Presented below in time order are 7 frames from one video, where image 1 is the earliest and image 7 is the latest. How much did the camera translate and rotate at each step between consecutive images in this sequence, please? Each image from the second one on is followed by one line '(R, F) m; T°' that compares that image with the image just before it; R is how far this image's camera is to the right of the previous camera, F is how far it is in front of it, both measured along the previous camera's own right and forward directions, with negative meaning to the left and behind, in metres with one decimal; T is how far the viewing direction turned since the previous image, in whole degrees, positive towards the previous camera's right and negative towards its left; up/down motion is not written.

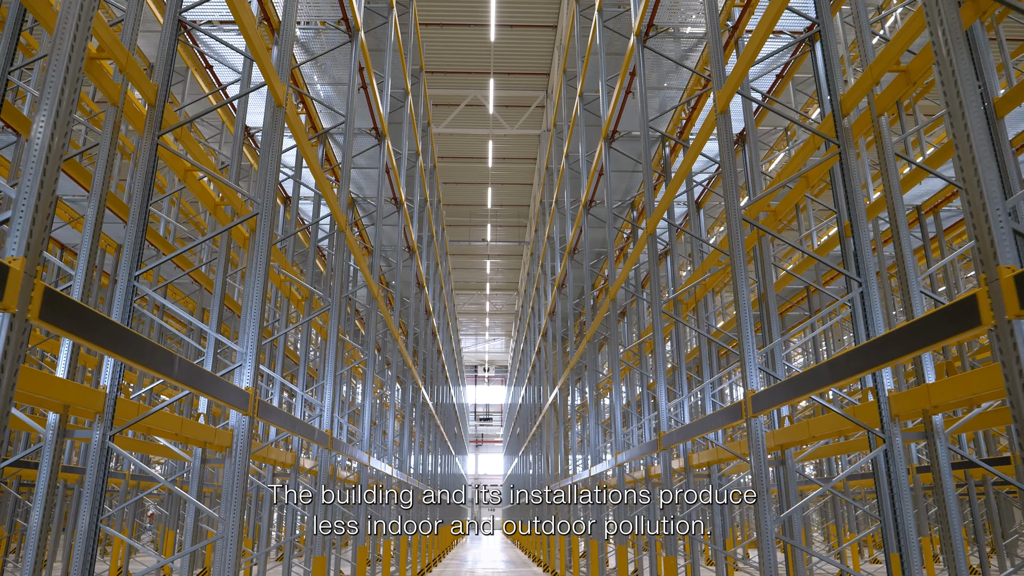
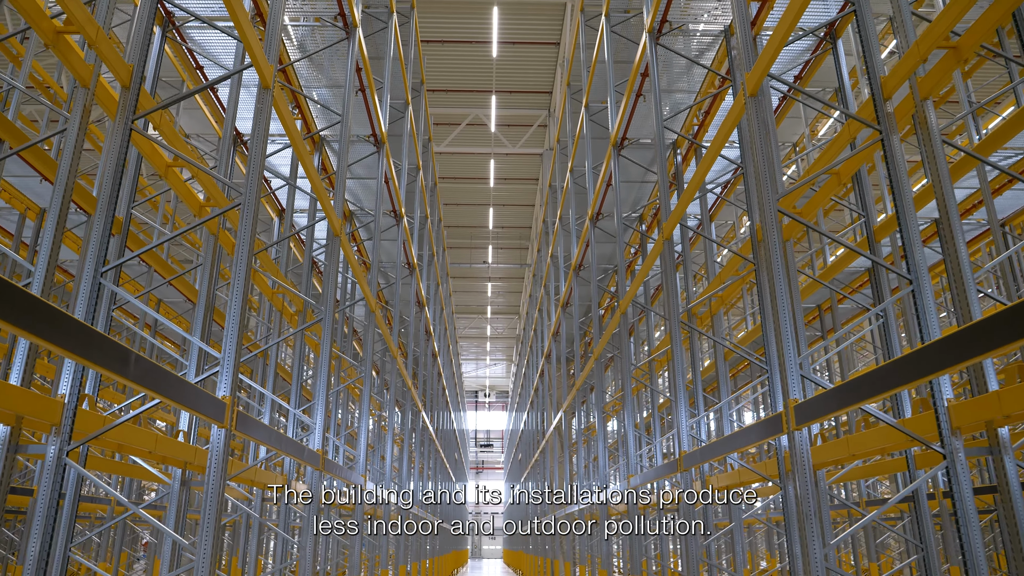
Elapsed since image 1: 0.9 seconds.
(-0.1, +0.8) m; 0°
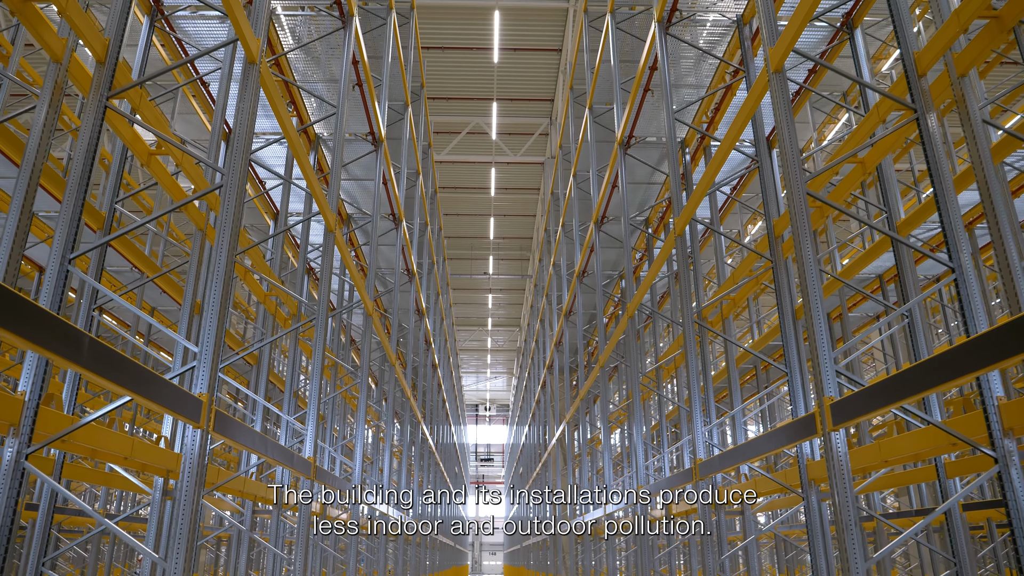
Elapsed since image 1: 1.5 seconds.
(0.0, +0.5) m; 0°
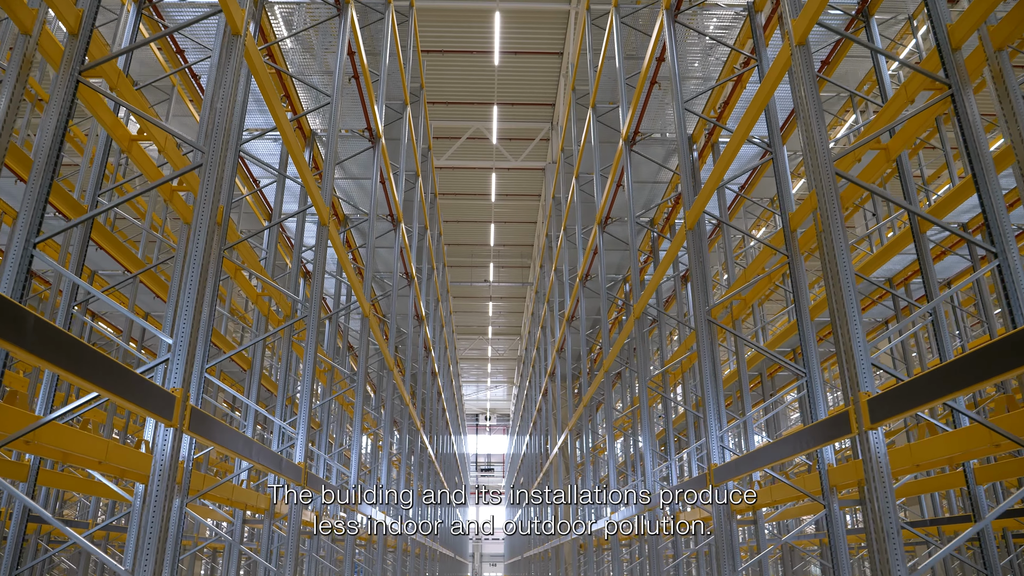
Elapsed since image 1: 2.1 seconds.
(0.0, +0.5) m; 0°
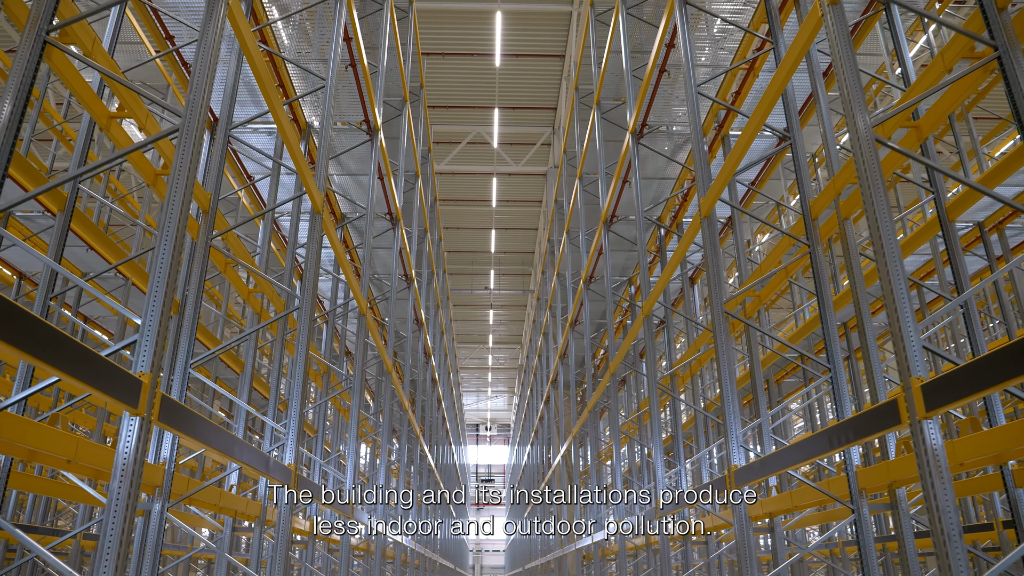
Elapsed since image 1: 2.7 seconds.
(-0.1, +0.5) m; 0°
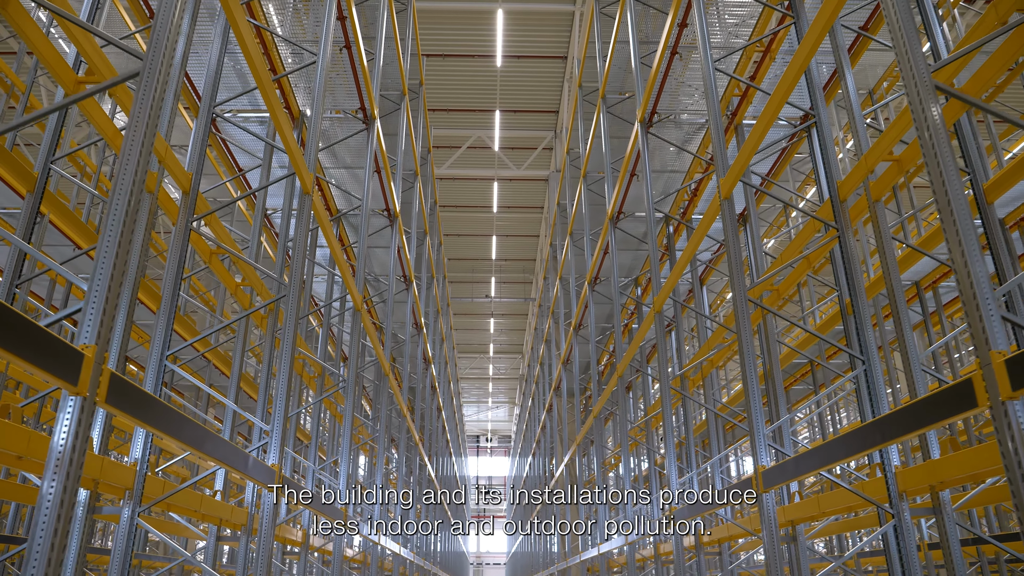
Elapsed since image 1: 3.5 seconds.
(0.0, +0.7) m; 0°
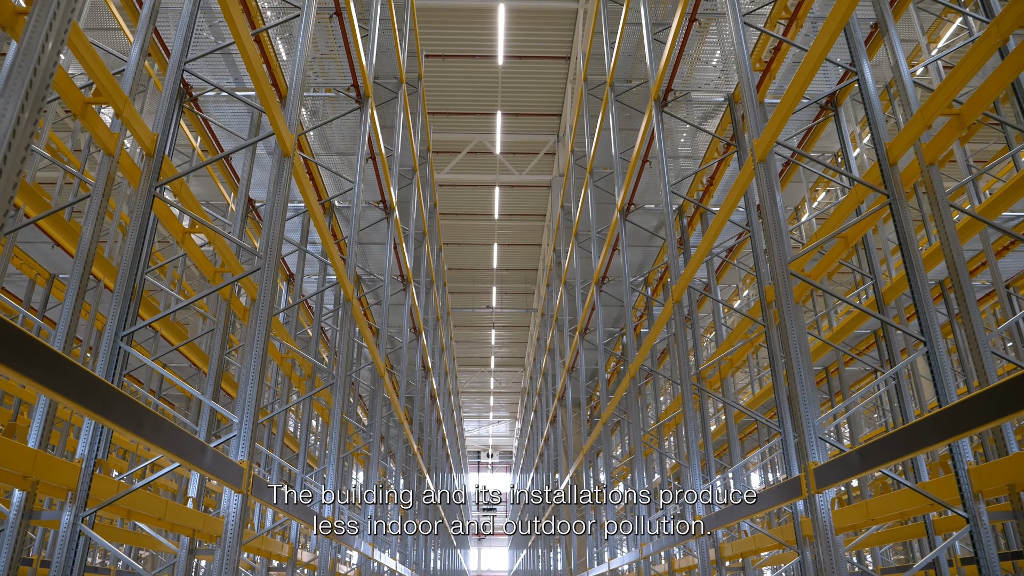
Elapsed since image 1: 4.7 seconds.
(-0.1, +1.0) m; 0°
